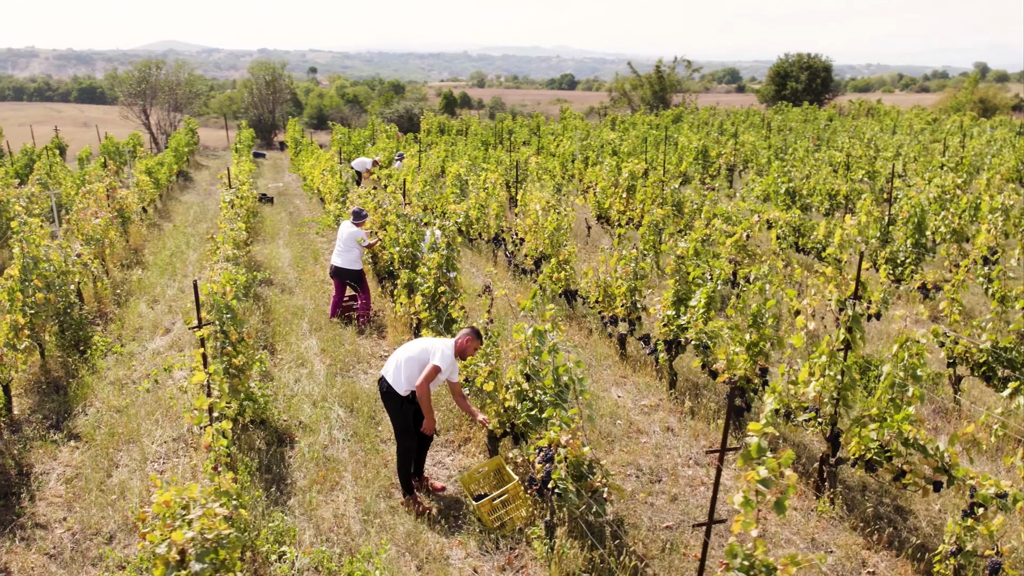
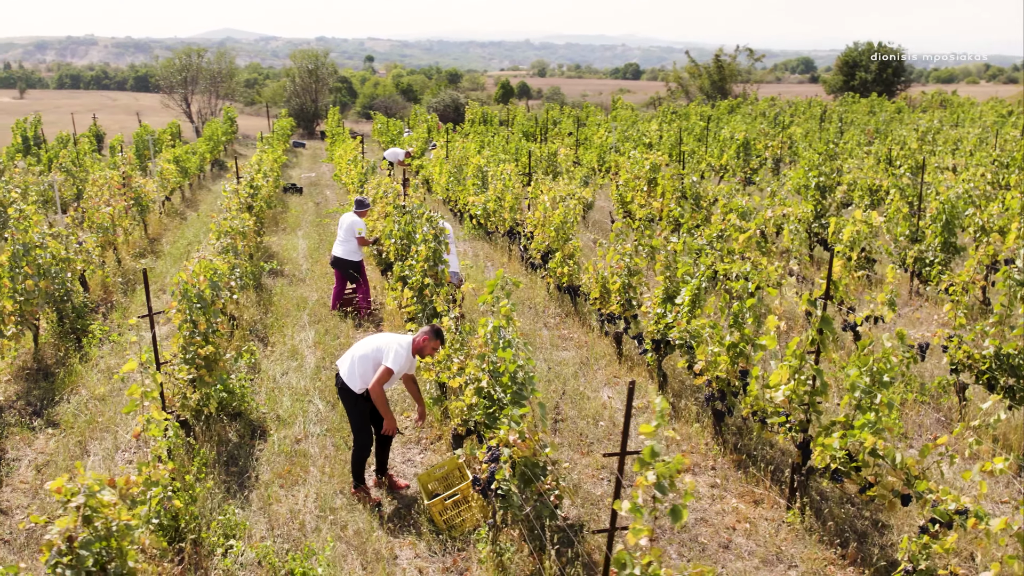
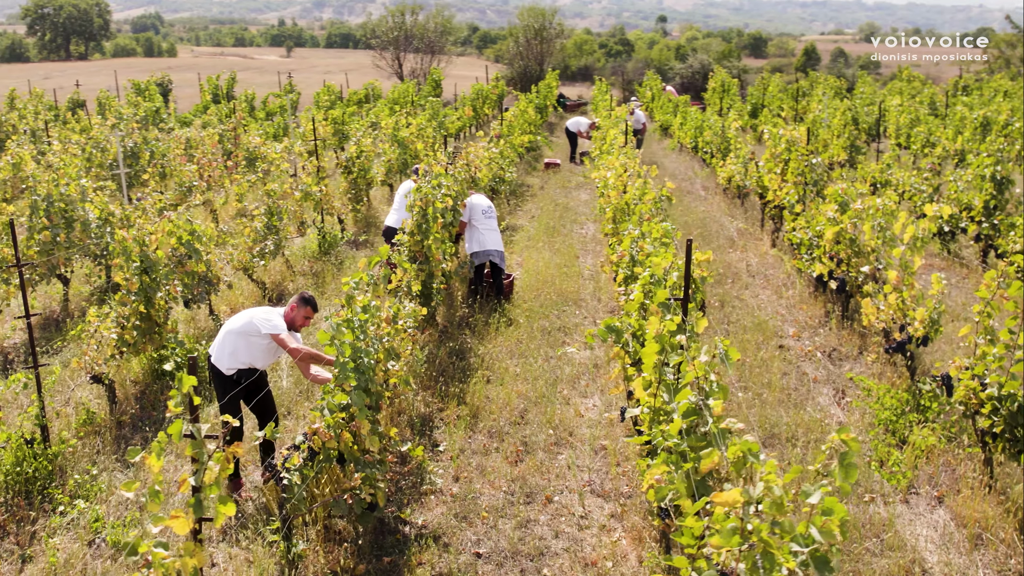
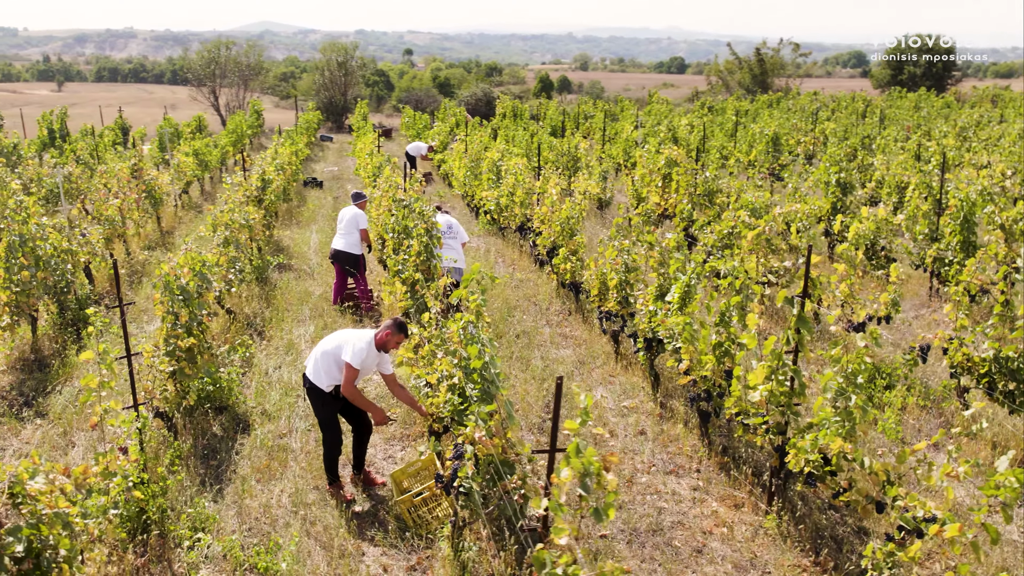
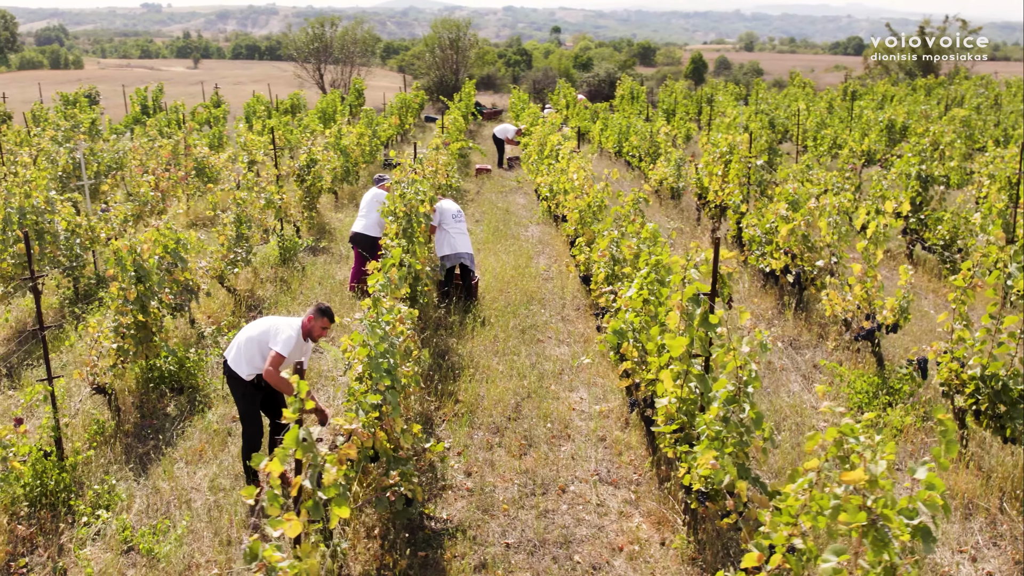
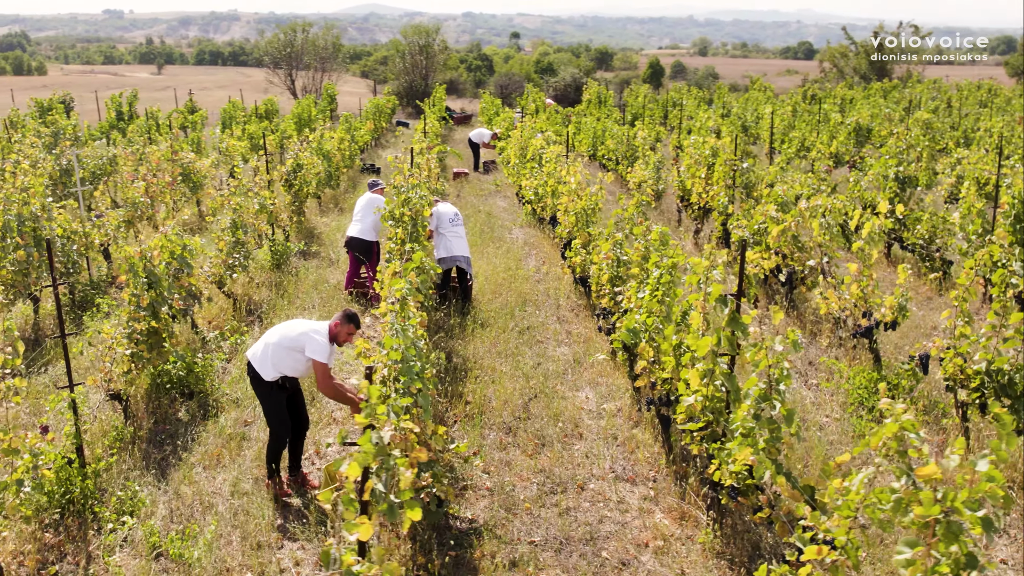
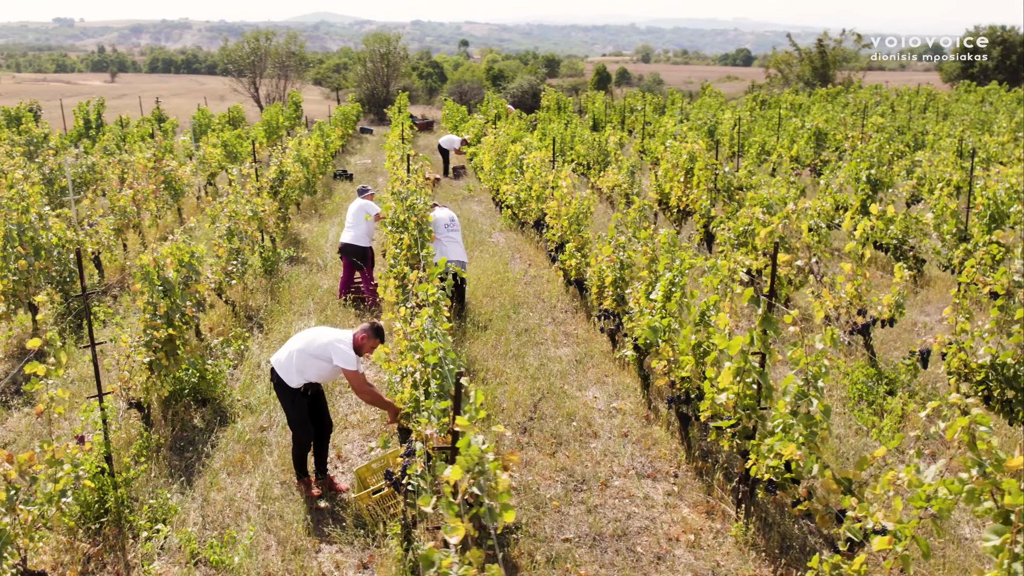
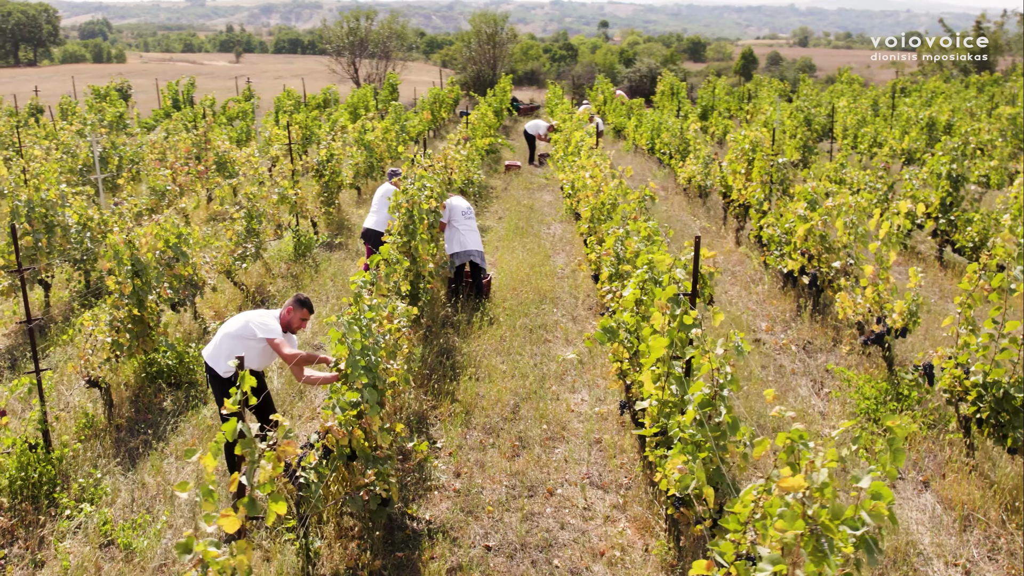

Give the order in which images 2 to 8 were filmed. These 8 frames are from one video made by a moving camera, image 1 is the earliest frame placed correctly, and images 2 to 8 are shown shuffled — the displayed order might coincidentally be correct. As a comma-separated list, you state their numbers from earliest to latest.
2, 4, 7, 6, 5, 8, 3
